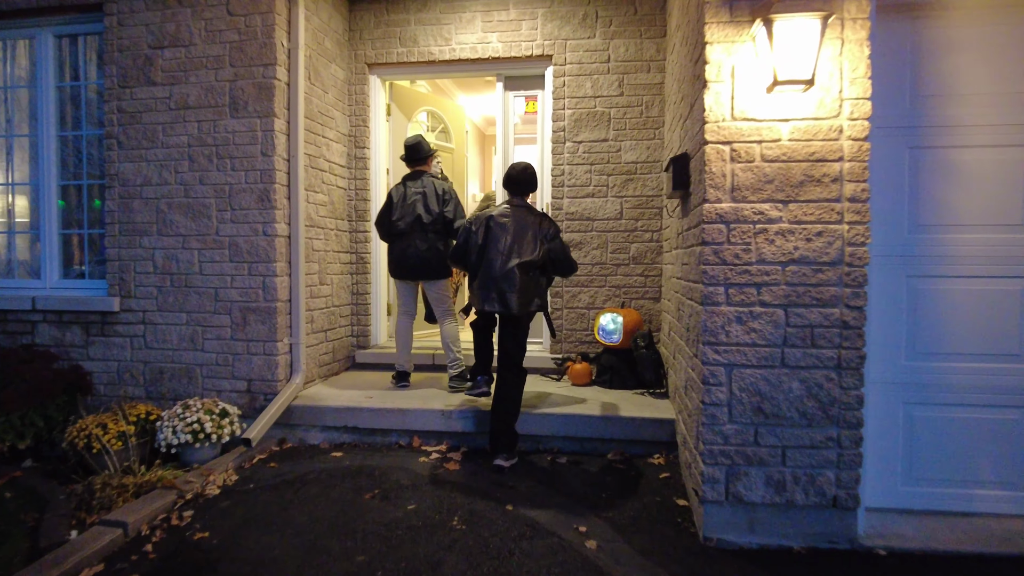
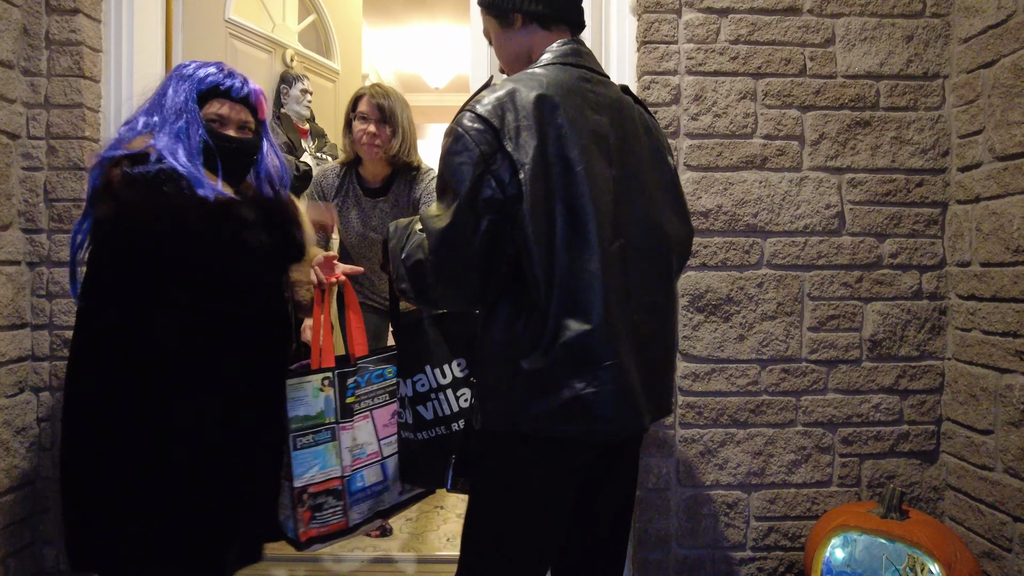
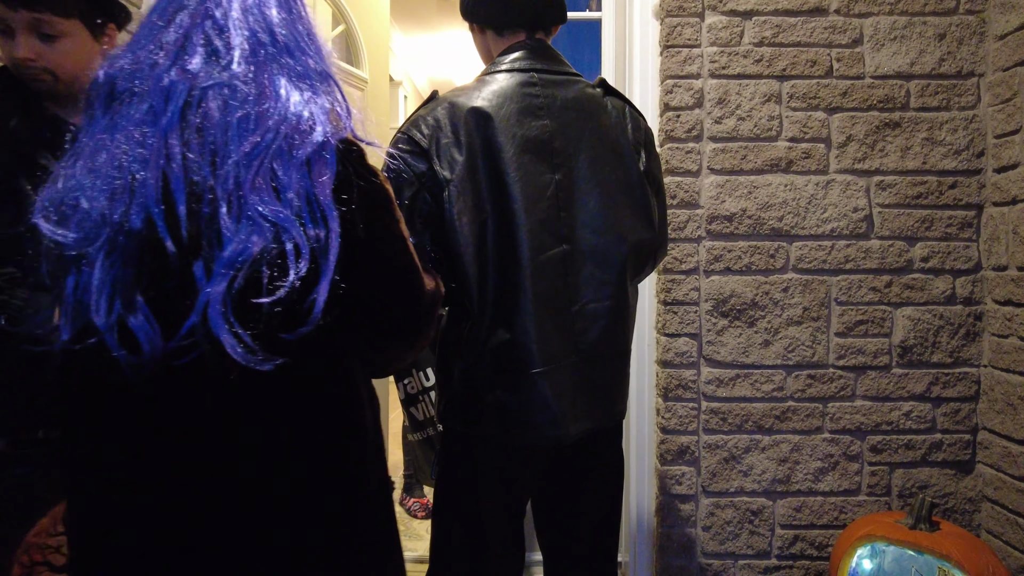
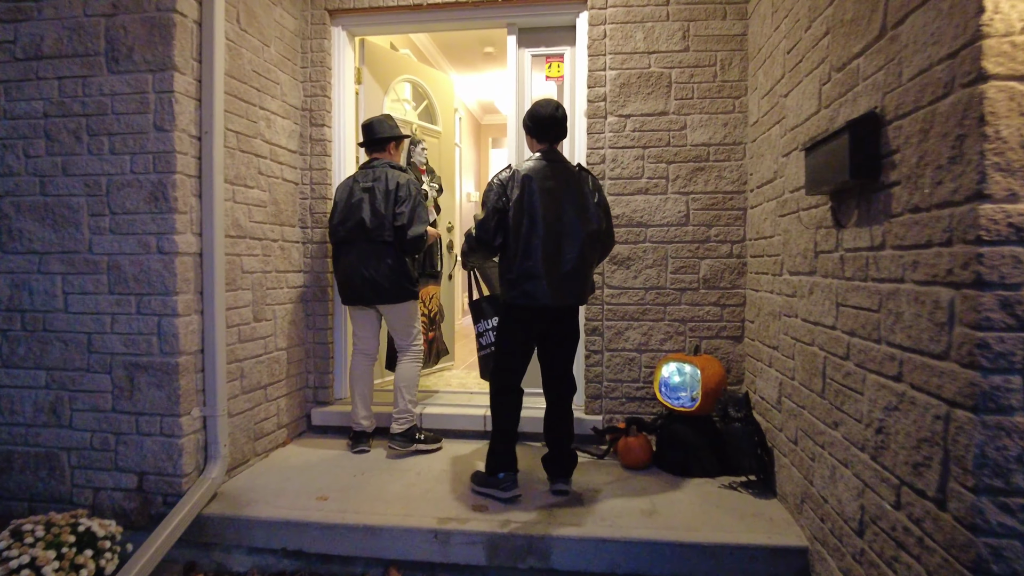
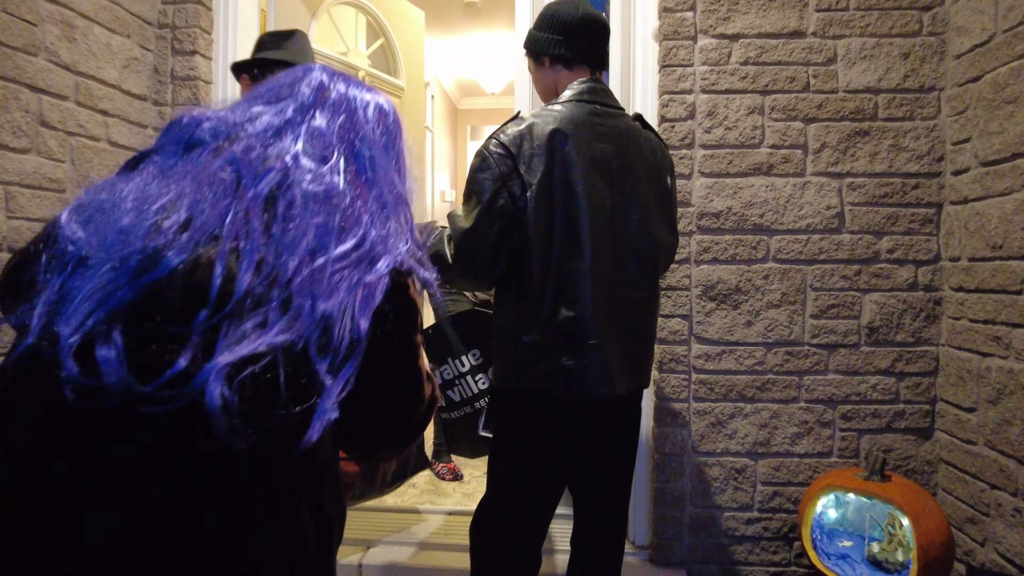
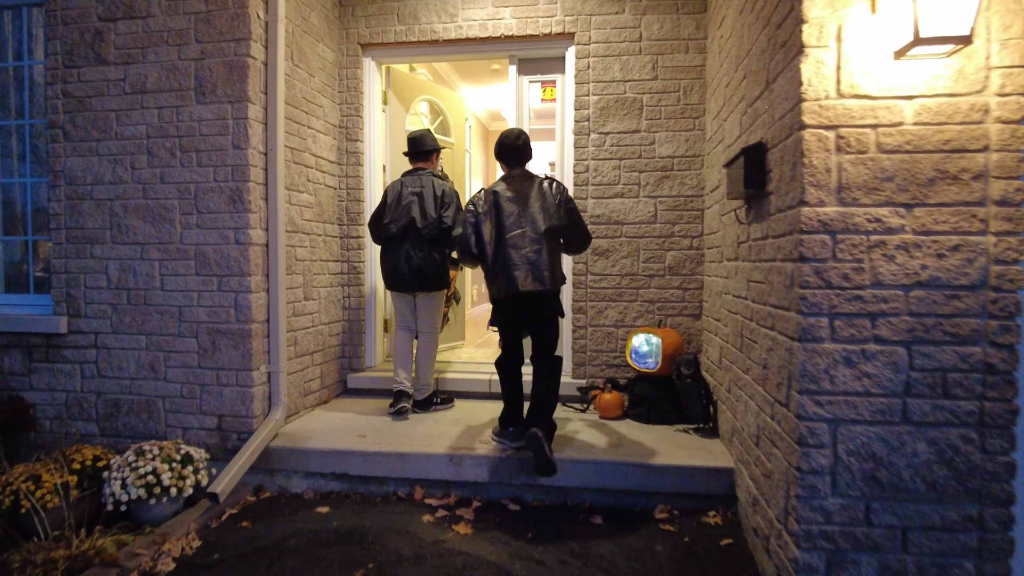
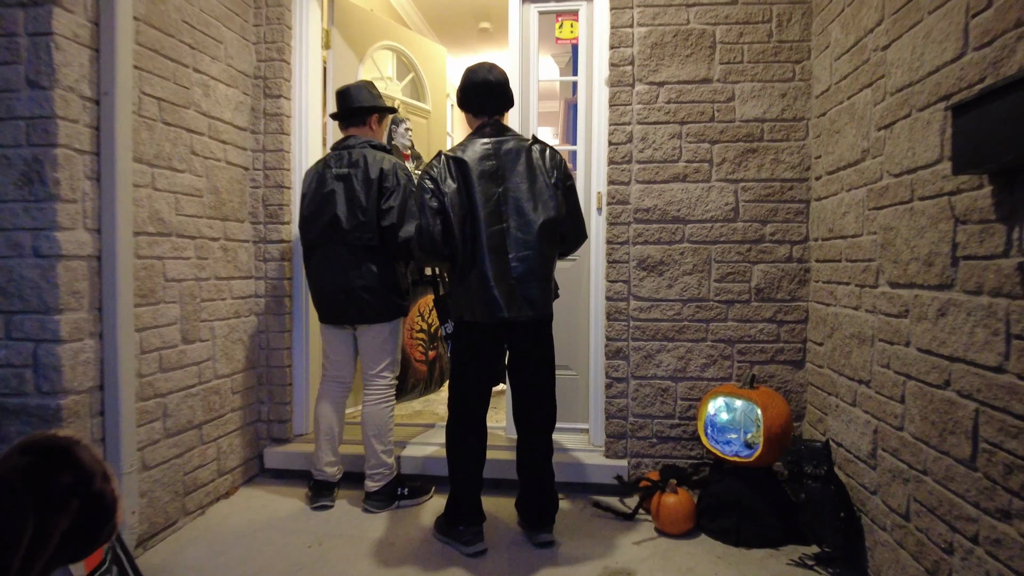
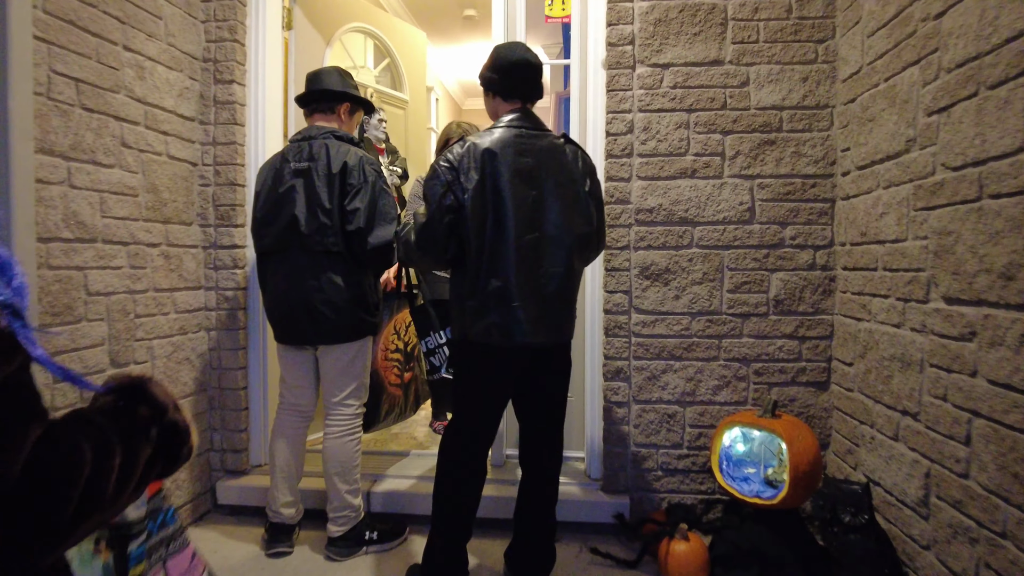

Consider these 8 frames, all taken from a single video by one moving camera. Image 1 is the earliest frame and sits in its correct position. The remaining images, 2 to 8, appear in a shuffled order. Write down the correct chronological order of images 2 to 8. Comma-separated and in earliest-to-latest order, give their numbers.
6, 4, 7, 8, 5, 3, 2
